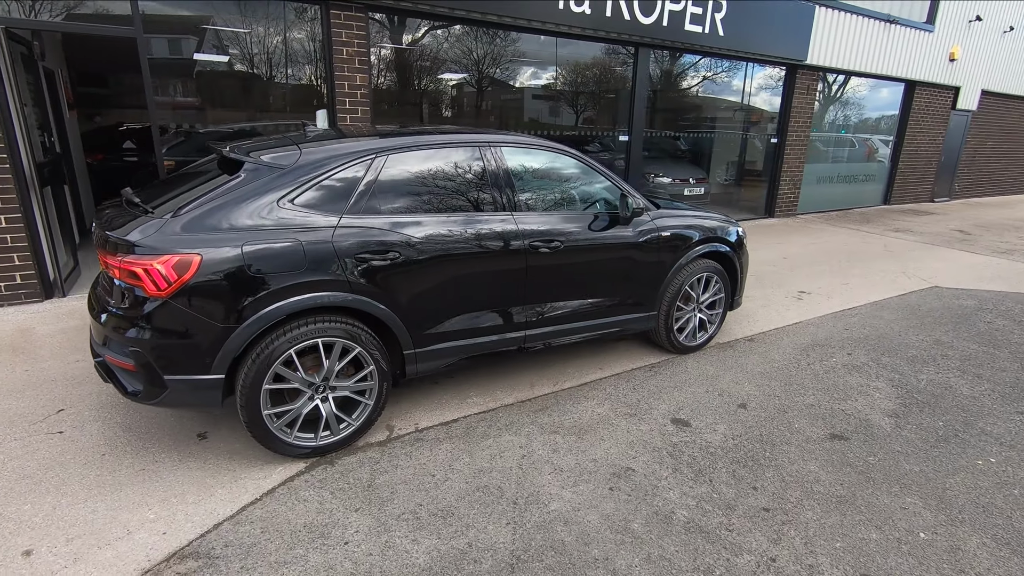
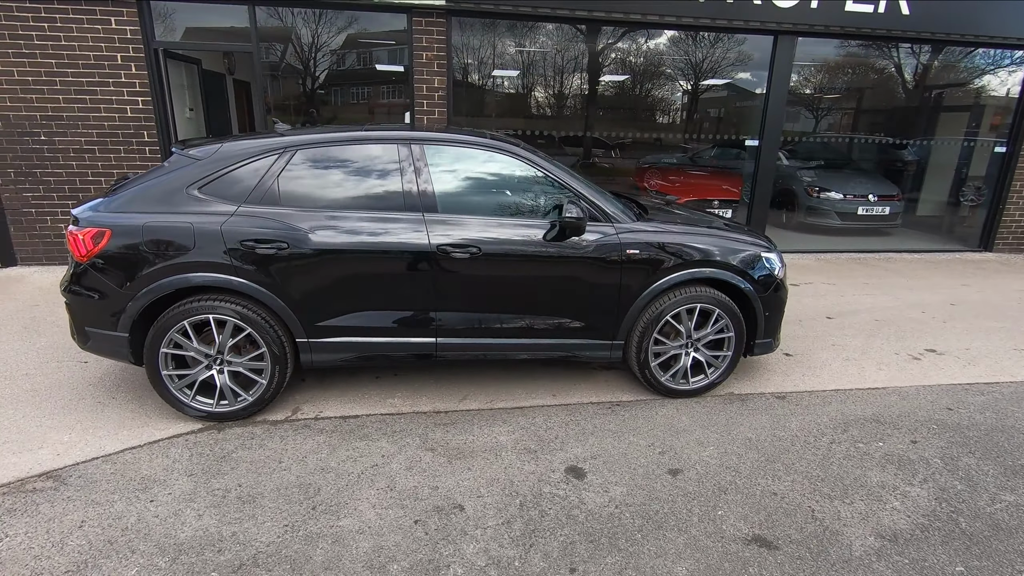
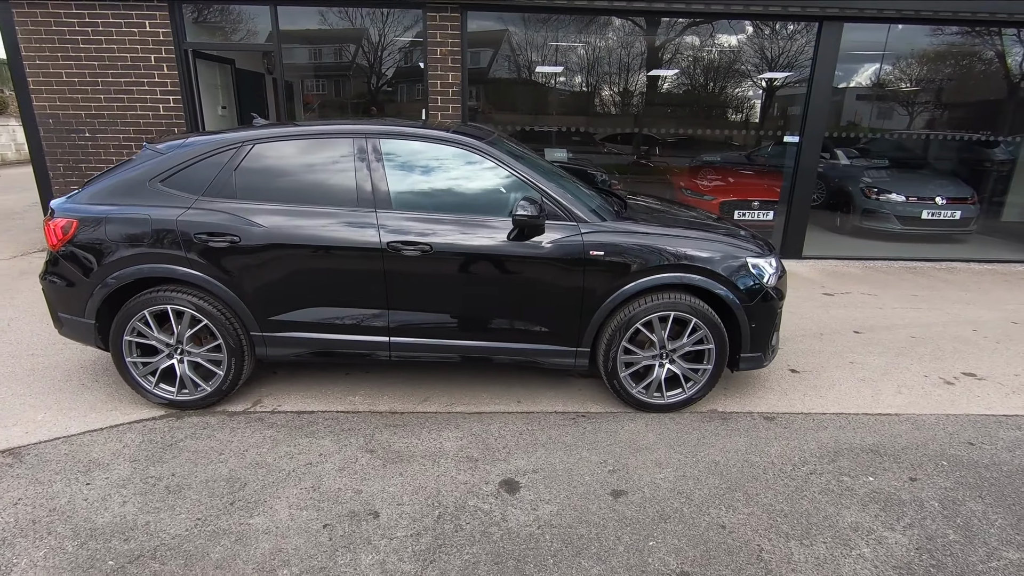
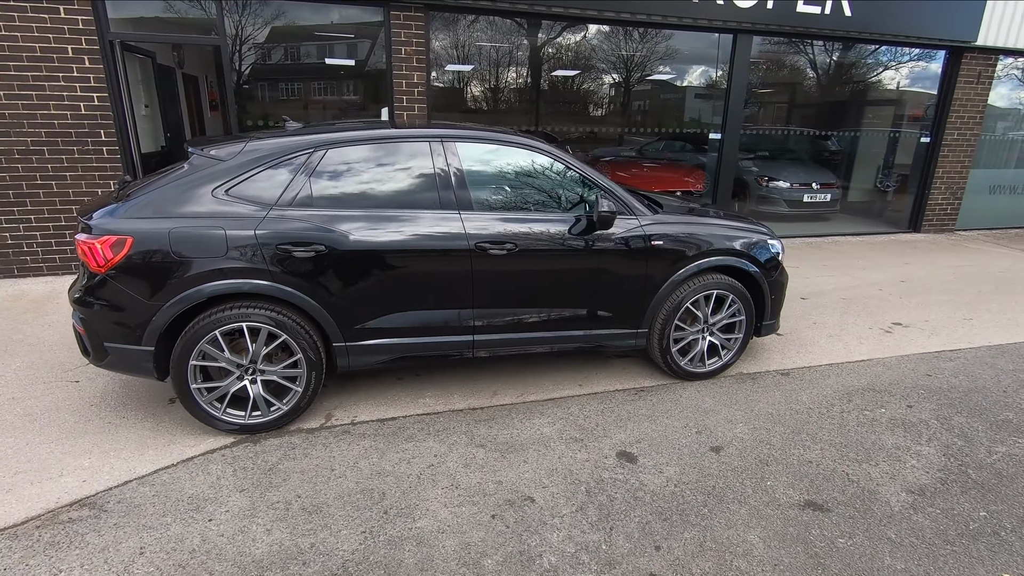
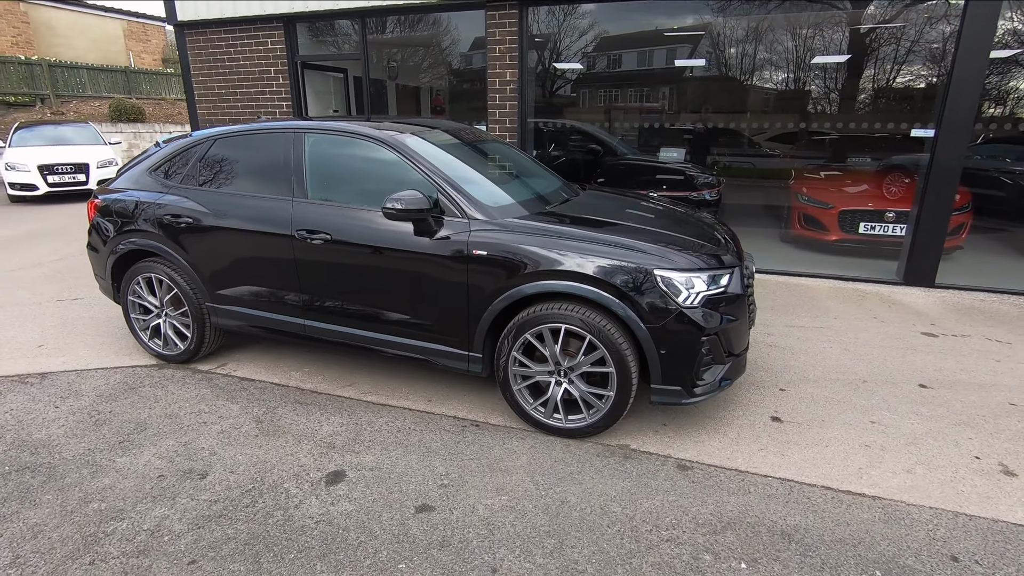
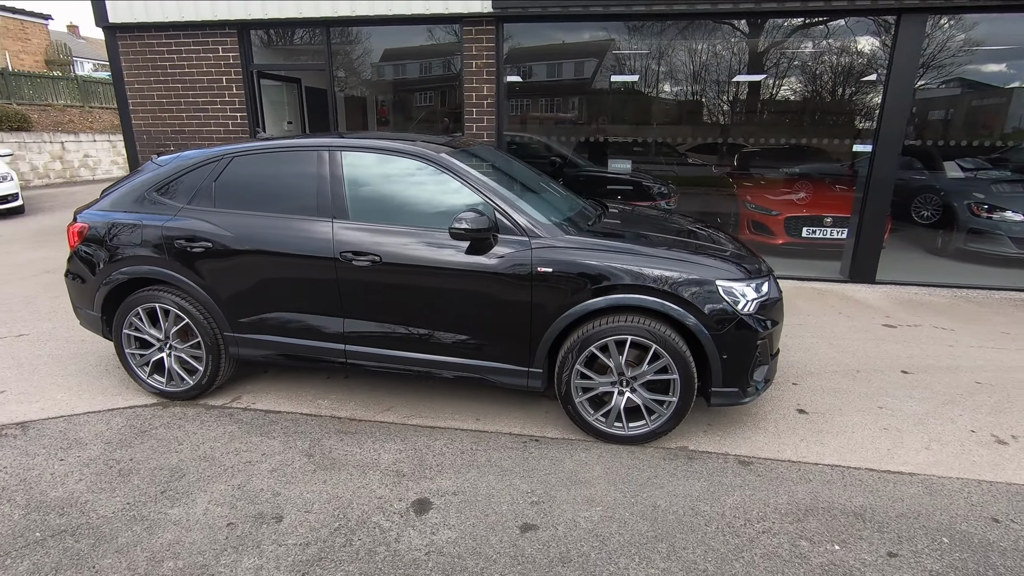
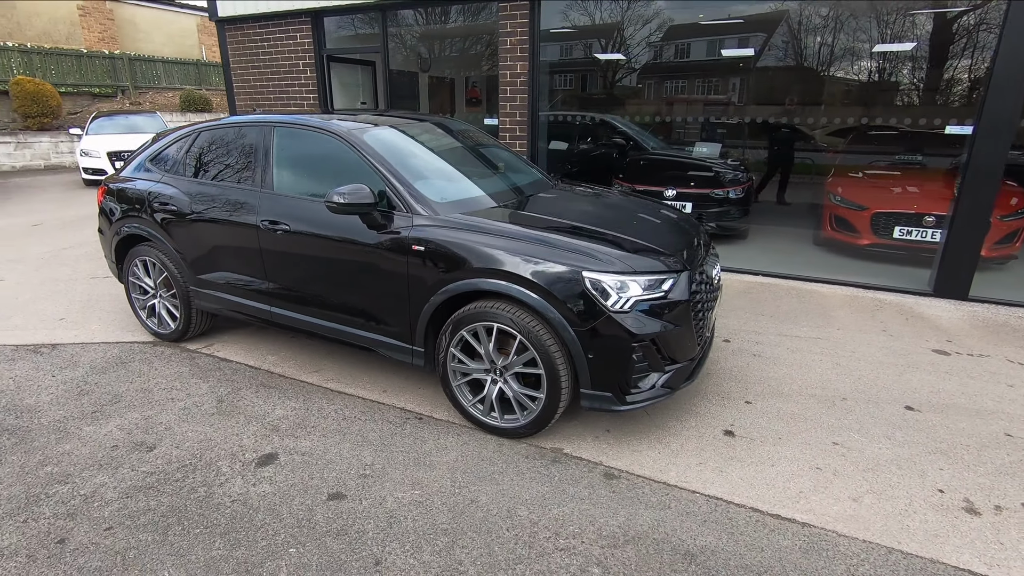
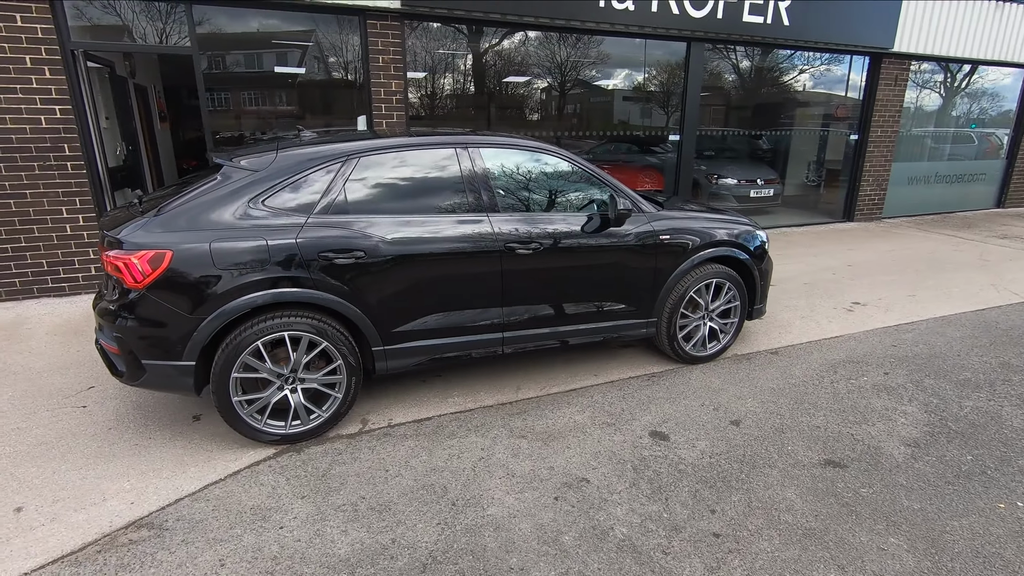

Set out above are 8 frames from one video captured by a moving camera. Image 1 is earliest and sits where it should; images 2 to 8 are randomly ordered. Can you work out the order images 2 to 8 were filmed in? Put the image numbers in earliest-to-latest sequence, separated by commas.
8, 4, 2, 3, 6, 5, 7
